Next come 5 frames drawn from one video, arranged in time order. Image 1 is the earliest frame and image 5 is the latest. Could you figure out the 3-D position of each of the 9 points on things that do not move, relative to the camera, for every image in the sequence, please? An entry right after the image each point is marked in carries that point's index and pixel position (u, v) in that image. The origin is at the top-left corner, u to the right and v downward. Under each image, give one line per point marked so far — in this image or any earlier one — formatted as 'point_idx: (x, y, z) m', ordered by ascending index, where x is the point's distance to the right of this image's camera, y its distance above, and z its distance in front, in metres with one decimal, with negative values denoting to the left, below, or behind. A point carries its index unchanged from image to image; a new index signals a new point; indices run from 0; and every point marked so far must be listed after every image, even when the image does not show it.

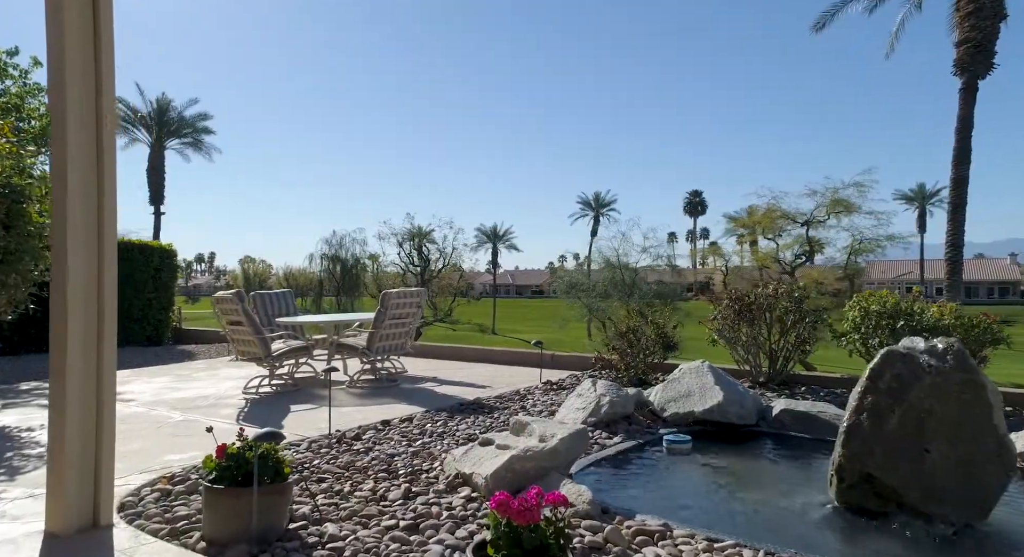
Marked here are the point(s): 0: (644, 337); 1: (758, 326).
0: (+1.7, -0.8, +9.1) m
1: (+2.9, -0.6, +8.1) m
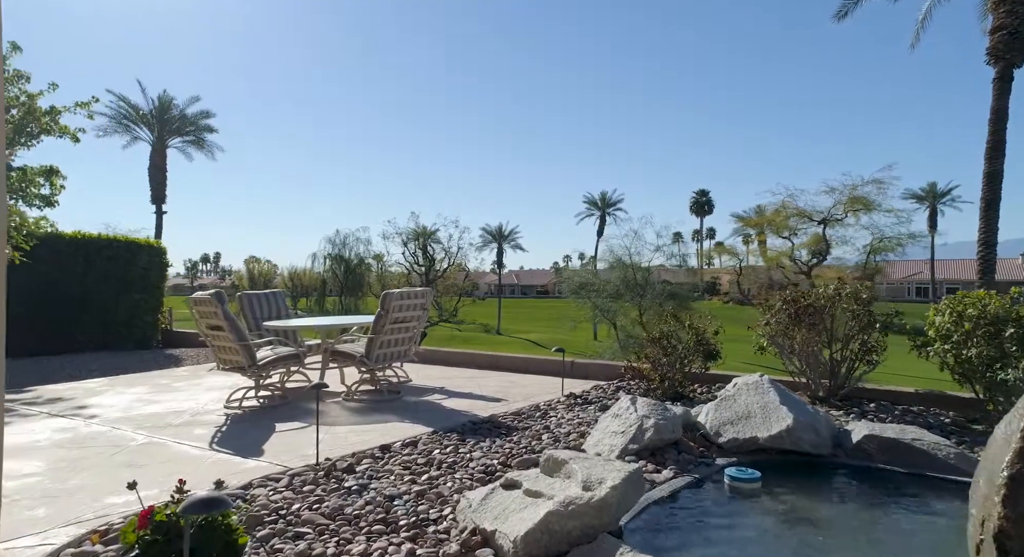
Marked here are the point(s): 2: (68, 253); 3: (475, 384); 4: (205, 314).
0: (+1.9, -0.7, +7.9) m
1: (+3.1, -0.5, +7.0) m
2: (-9.2, +0.6, +14.5) m
3: (-0.5, -1.4, +9.4) m
4: (-3.5, -0.4, +7.8) m
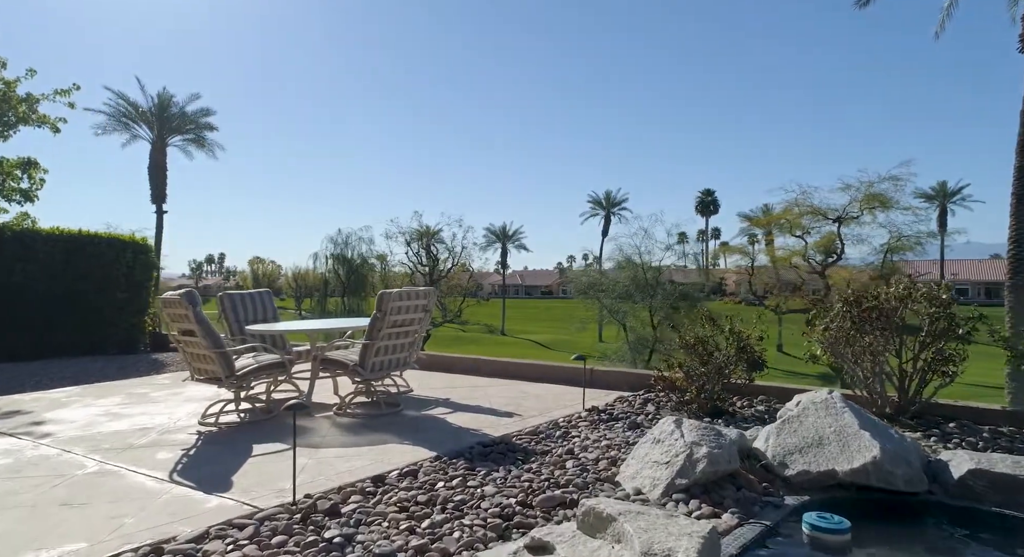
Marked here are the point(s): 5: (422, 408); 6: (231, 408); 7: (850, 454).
0: (+2.1, -0.7, +6.9) m
1: (+3.2, -0.5, +6.0) m
2: (-9.0, +0.6, +13.5) m
3: (-0.3, -1.4, +8.4) m
4: (-3.3, -0.4, +6.9) m
5: (-1.0, -1.4, +7.6) m
6: (-3.0, -1.4, +7.5) m
7: (+2.1, -1.1, +4.4) m
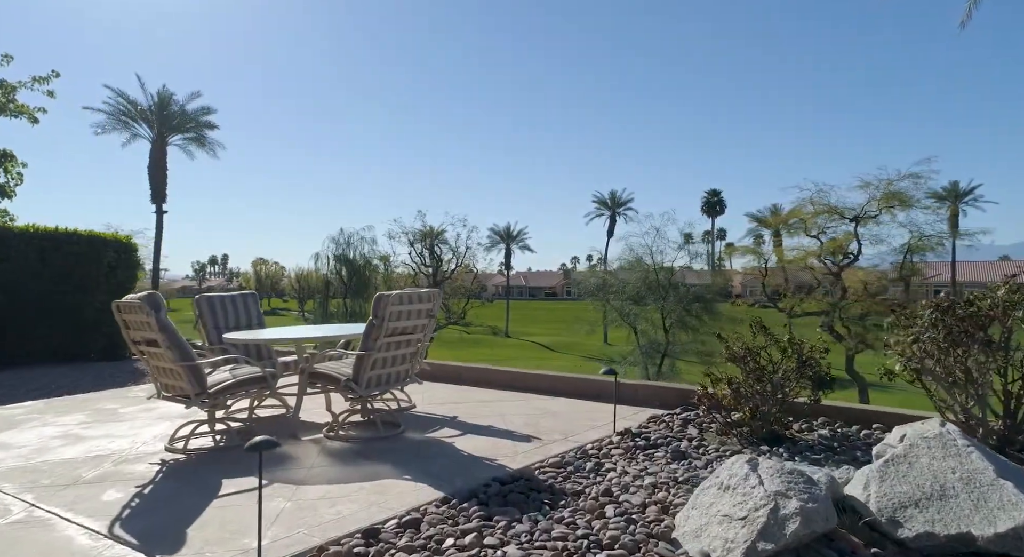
0: (+2.2, -0.7, +5.9) m
1: (+3.4, -0.5, +5.0) m
2: (-8.8, +0.6, +12.6) m
3: (-0.2, -1.4, +7.4) m
4: (-3.1, -0.4, +5.9) m
5: (-0.8, -1.4, +6.6) m
6: (-2.8, -1.4, +6.4) m
7: (+2.3, -1.1, +3.3) m
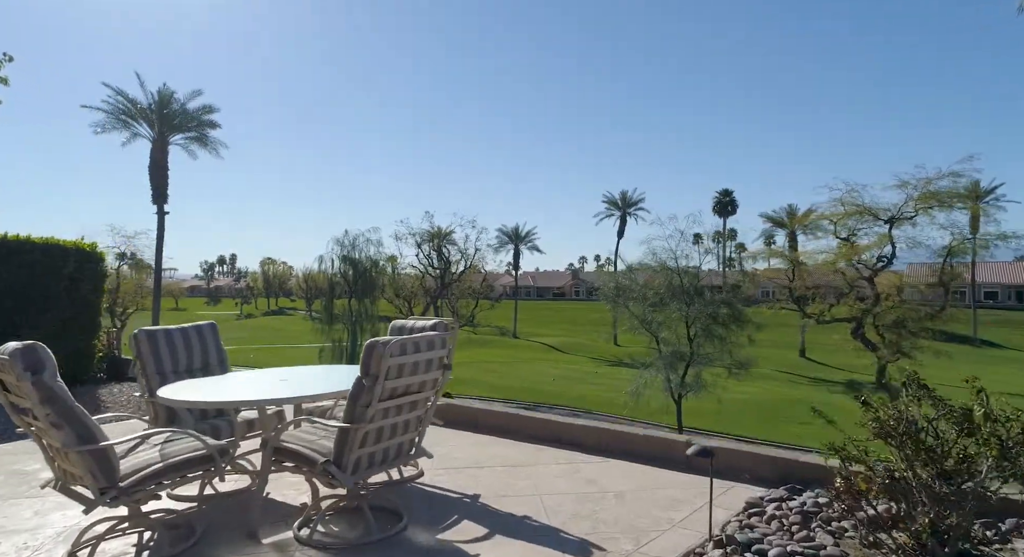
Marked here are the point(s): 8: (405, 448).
0: (+2.5, -1.0, +4.0) m
1: (+3.7, -0.8, +3.0) m
2: (-8.4, +0.3, +10.7) m
3: (+0.2, -1.6, +5.5) m
4: (-2.8, -0.6, +4.0) m
5: (-0.5, -1.7, +4.7) m
6: (-2.5, -1.6, +4.6) m
7: (+2.5, -1.3, +1.4) m
8: (-0.7, -1.1, +4.7) m
